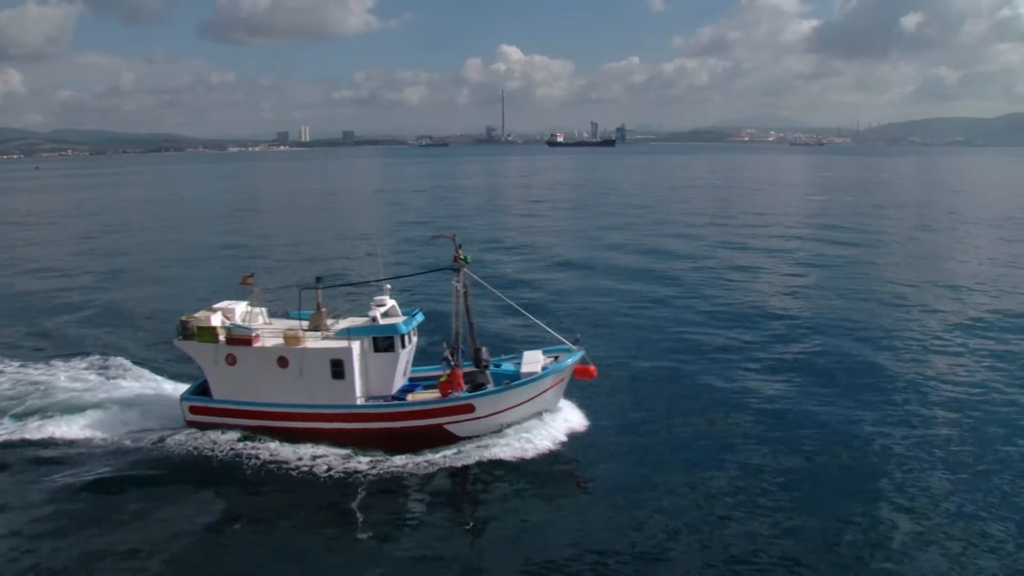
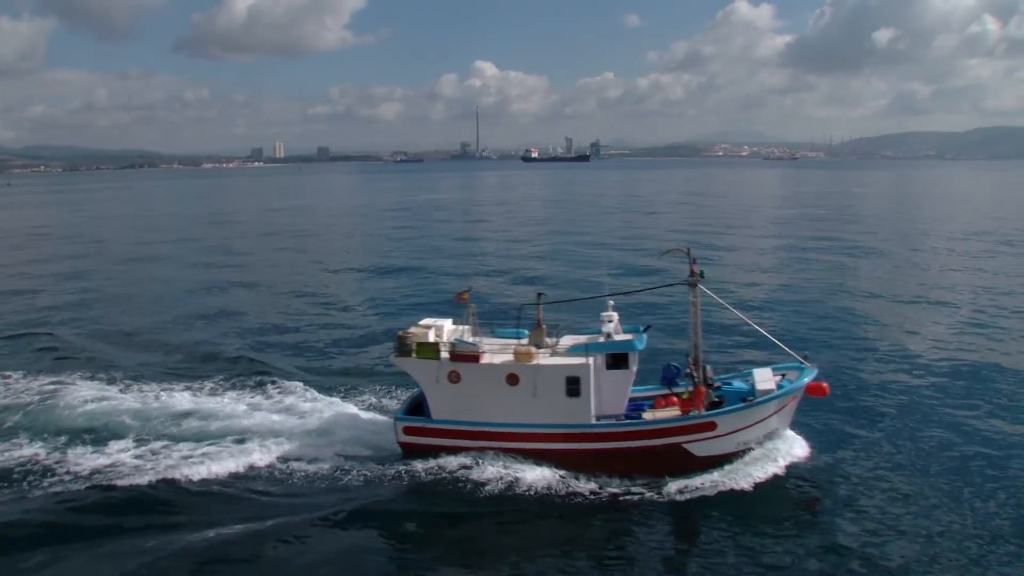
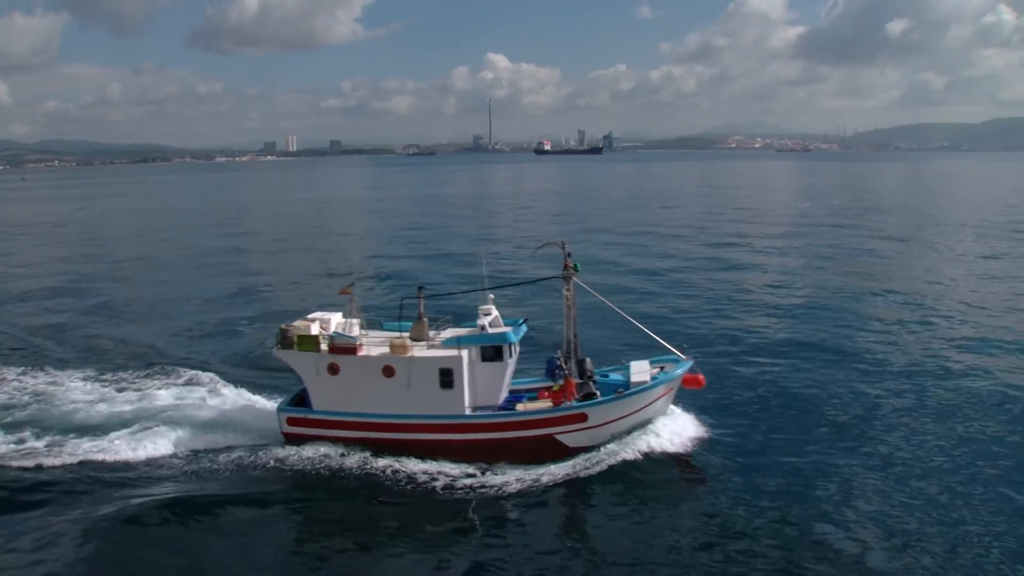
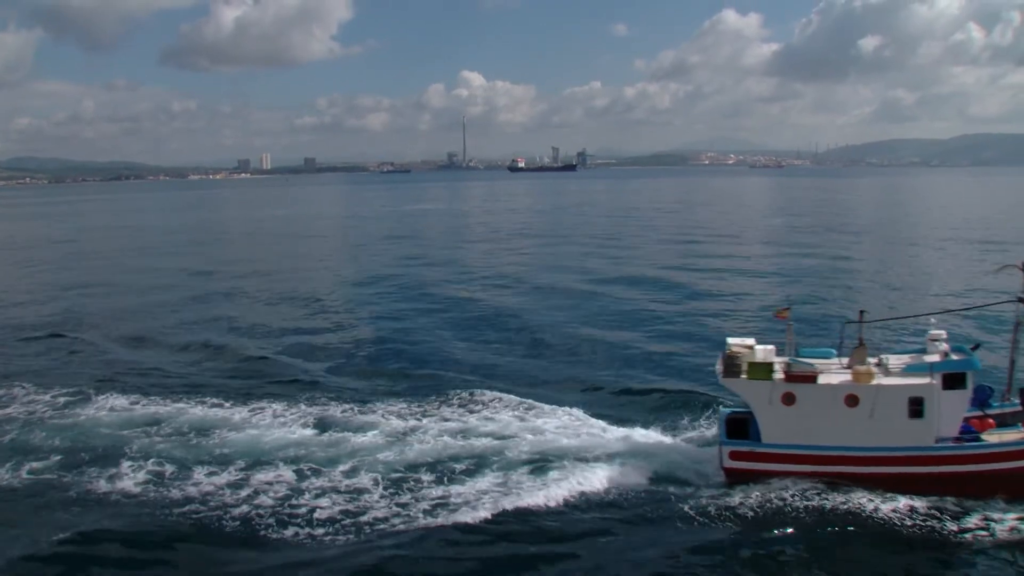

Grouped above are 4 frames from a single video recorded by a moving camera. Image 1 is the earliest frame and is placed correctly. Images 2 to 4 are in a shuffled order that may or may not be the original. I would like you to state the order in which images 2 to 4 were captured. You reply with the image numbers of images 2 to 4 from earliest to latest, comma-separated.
3, 2, 4
